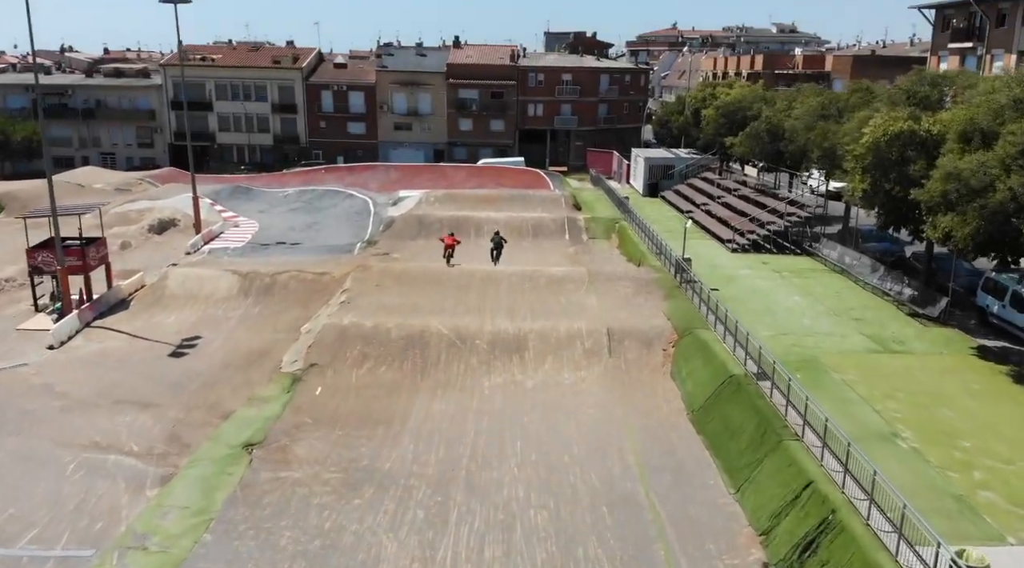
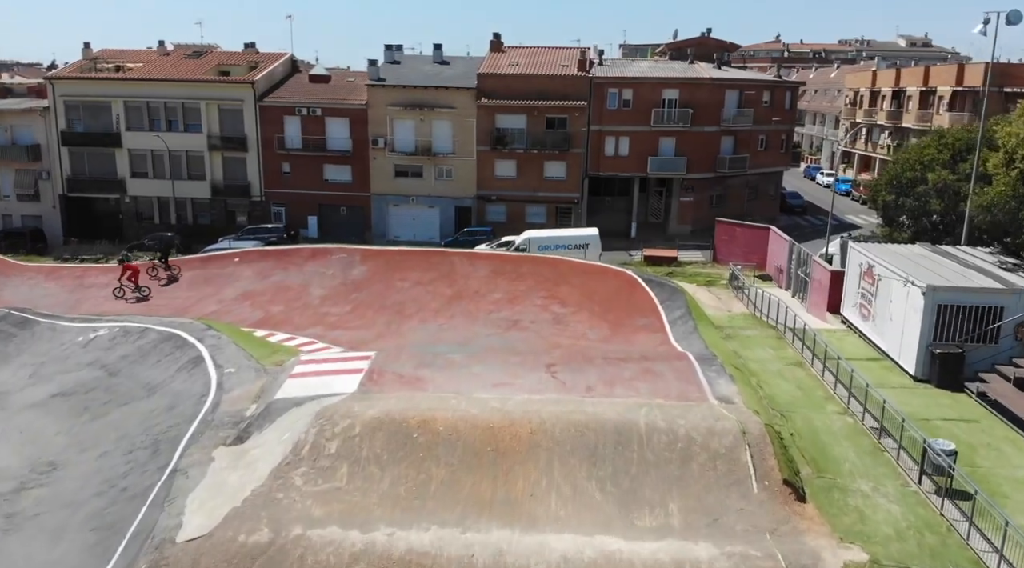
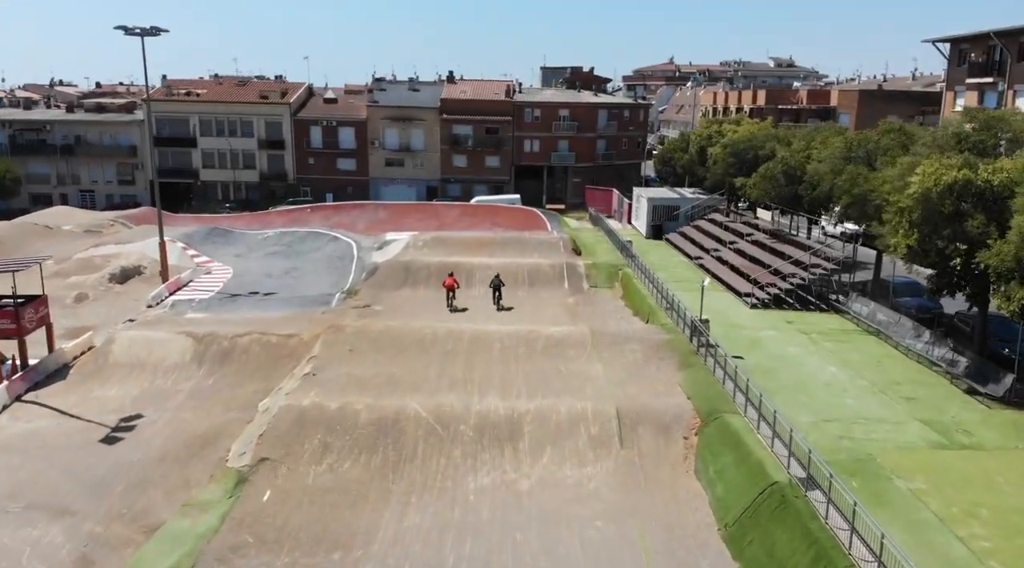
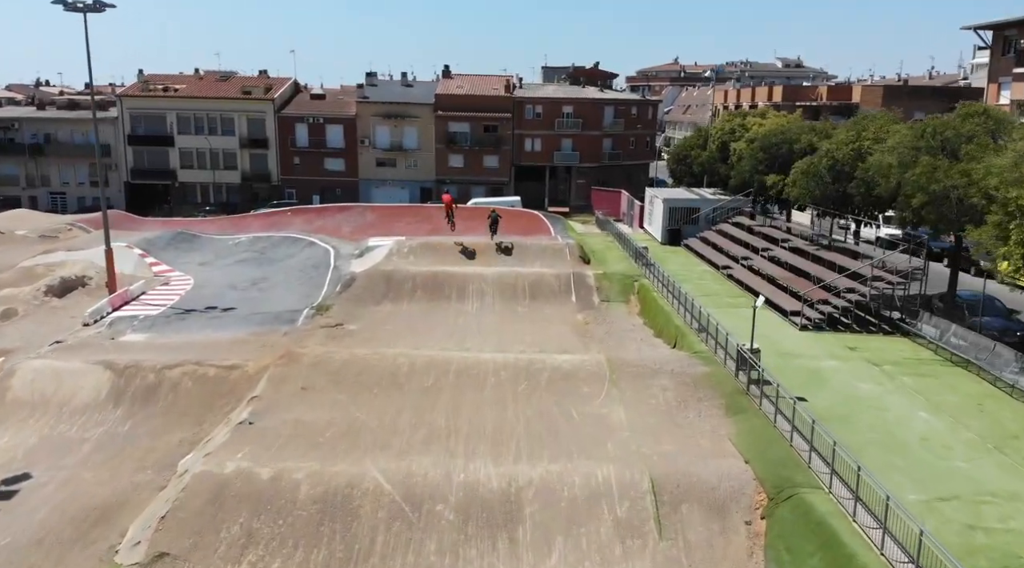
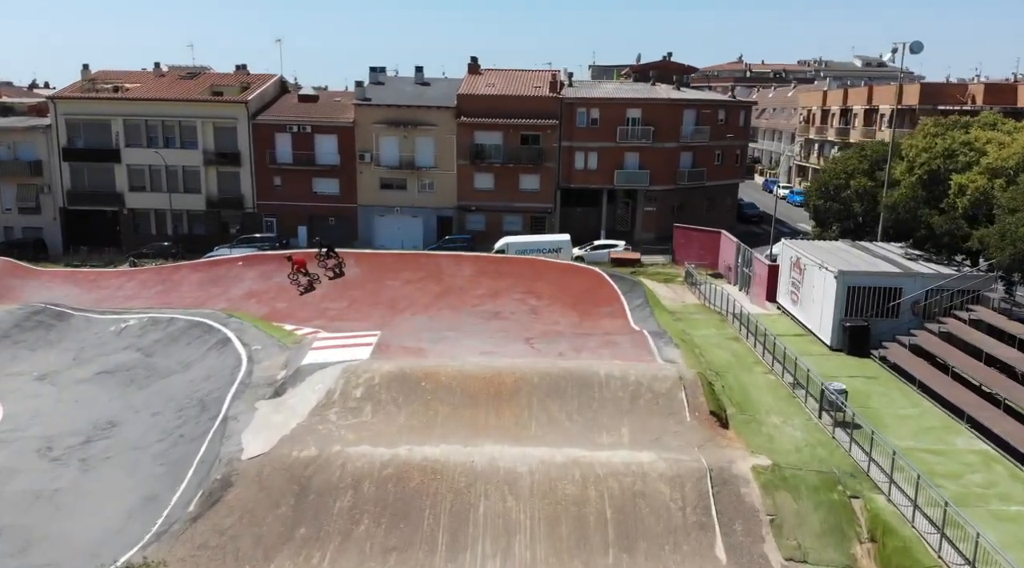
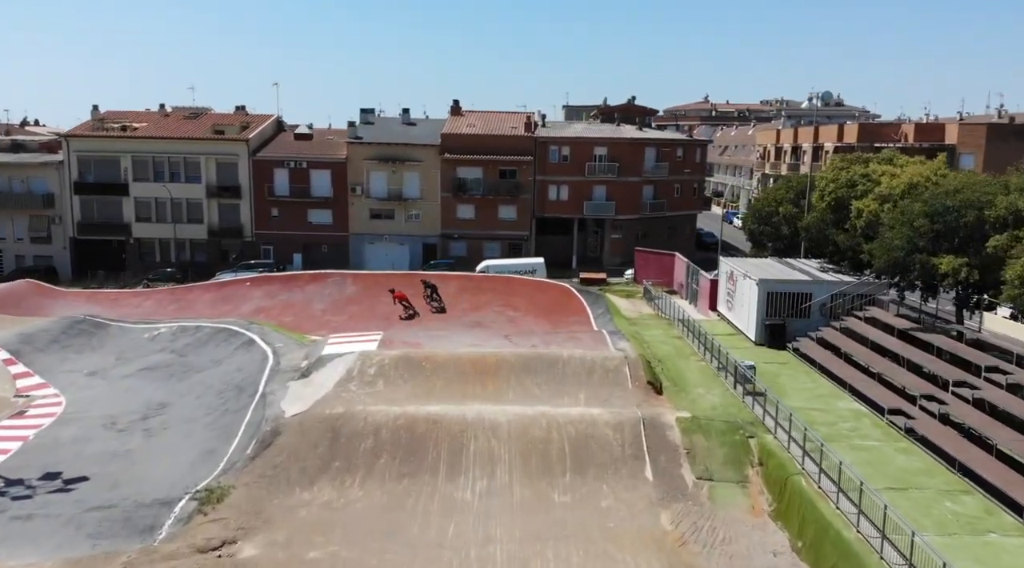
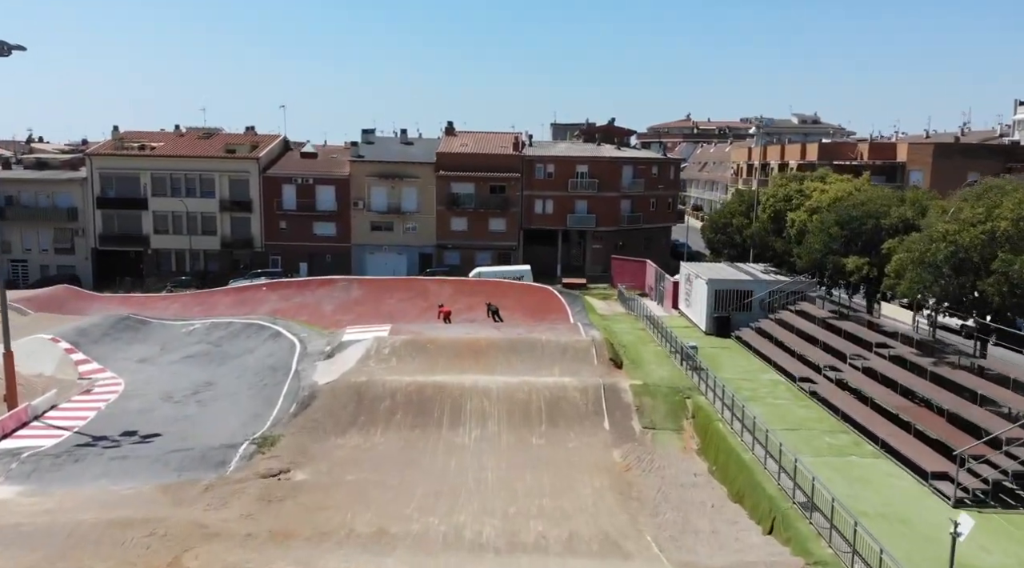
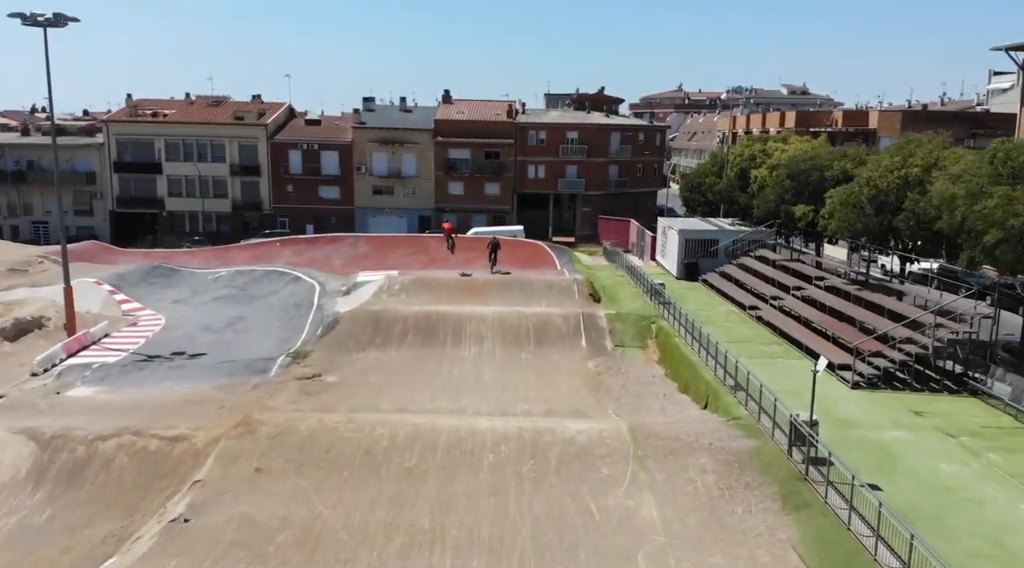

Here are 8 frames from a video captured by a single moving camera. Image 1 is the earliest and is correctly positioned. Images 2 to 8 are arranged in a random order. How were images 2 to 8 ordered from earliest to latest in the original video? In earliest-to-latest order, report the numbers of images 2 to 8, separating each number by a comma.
3, 4, 8, 7, 6, 5, 2
